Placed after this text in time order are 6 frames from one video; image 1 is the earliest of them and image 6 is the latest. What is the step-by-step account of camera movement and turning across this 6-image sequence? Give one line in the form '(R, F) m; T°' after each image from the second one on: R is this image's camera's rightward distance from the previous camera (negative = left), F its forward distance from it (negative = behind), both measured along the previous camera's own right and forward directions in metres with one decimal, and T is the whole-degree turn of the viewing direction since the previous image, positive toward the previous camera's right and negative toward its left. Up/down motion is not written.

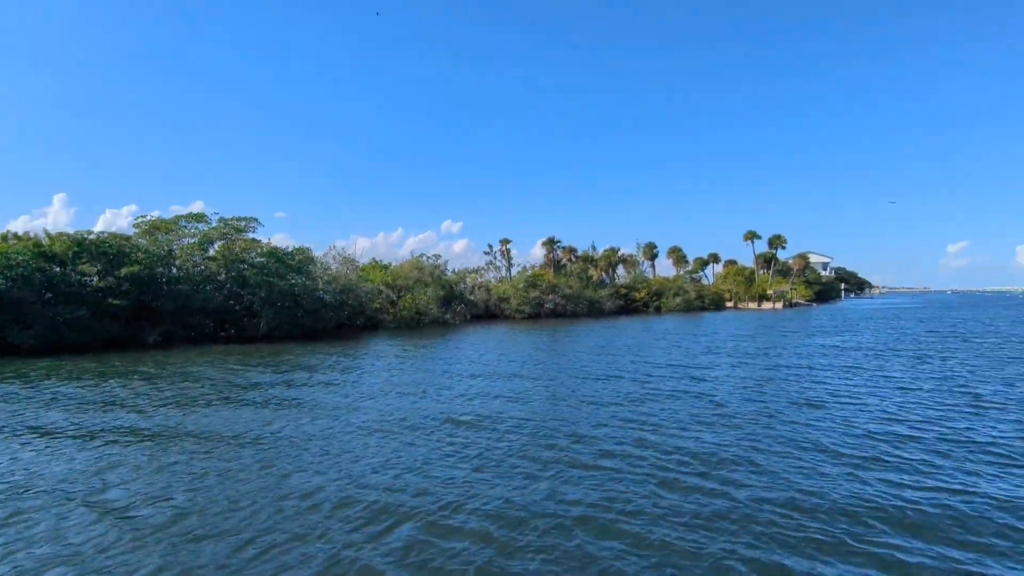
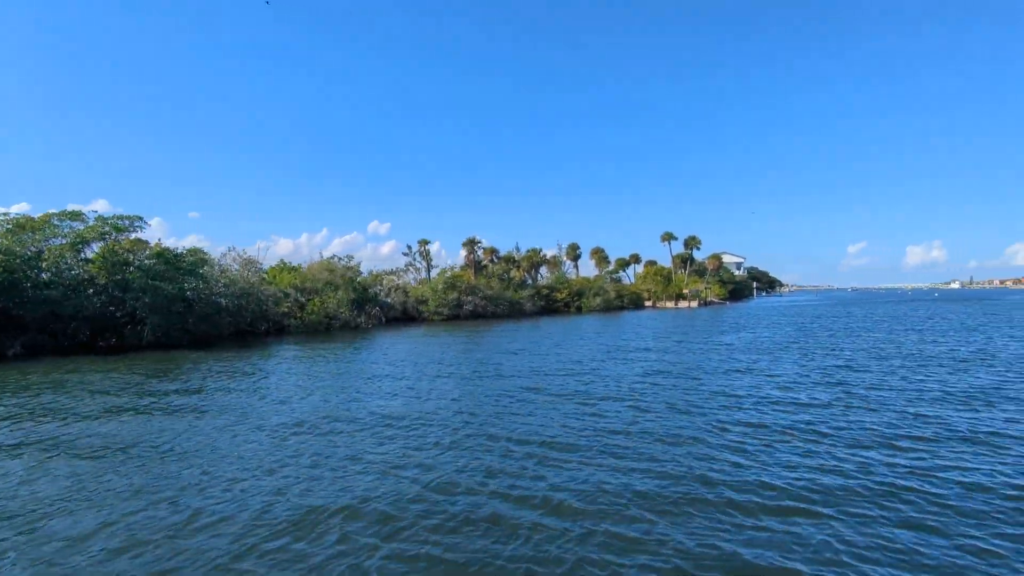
(+1.0, +0.6) m; +7°
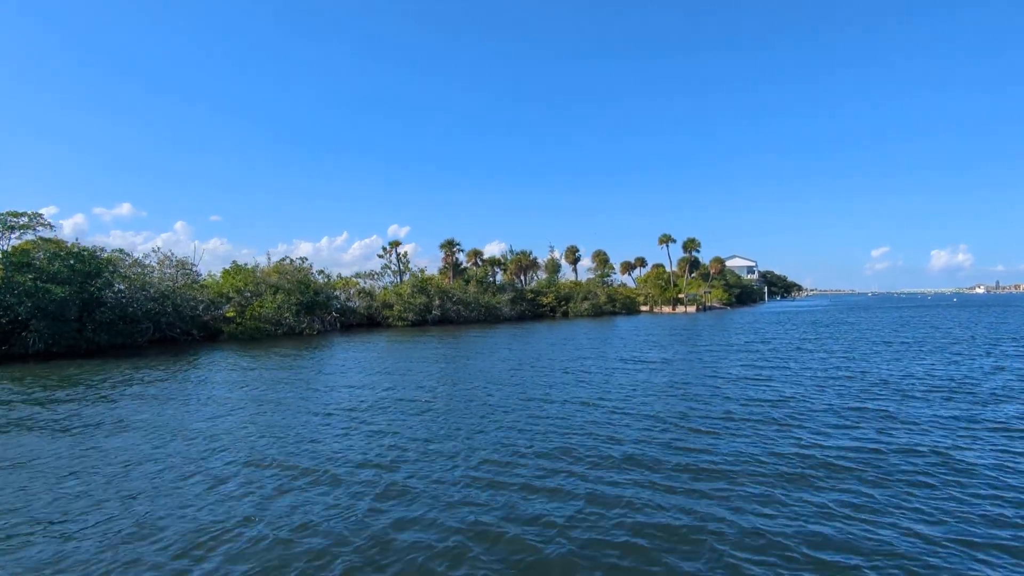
(+4.0, +3.0) m; -2°
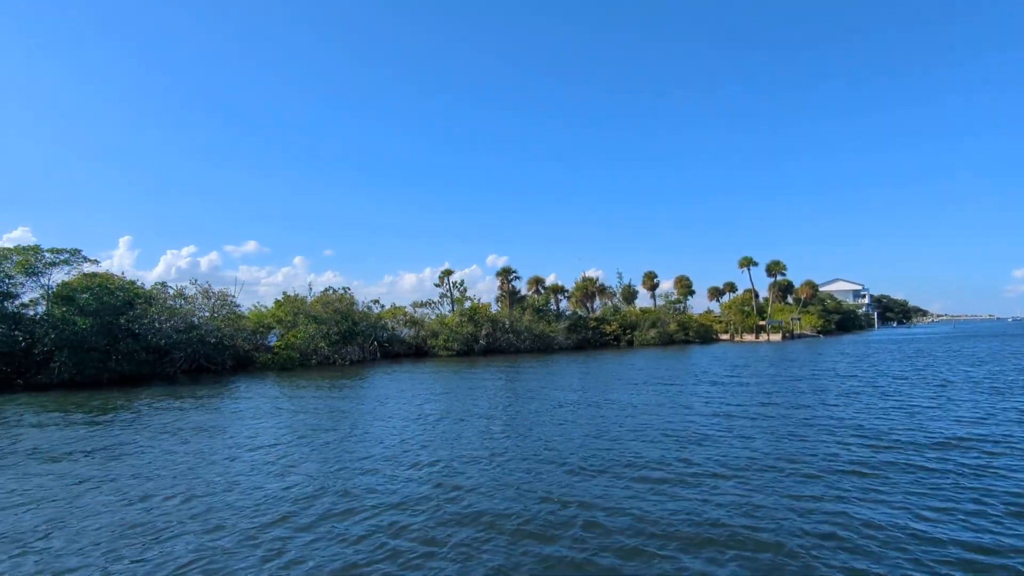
(+3.9, +2.1) m; -9°
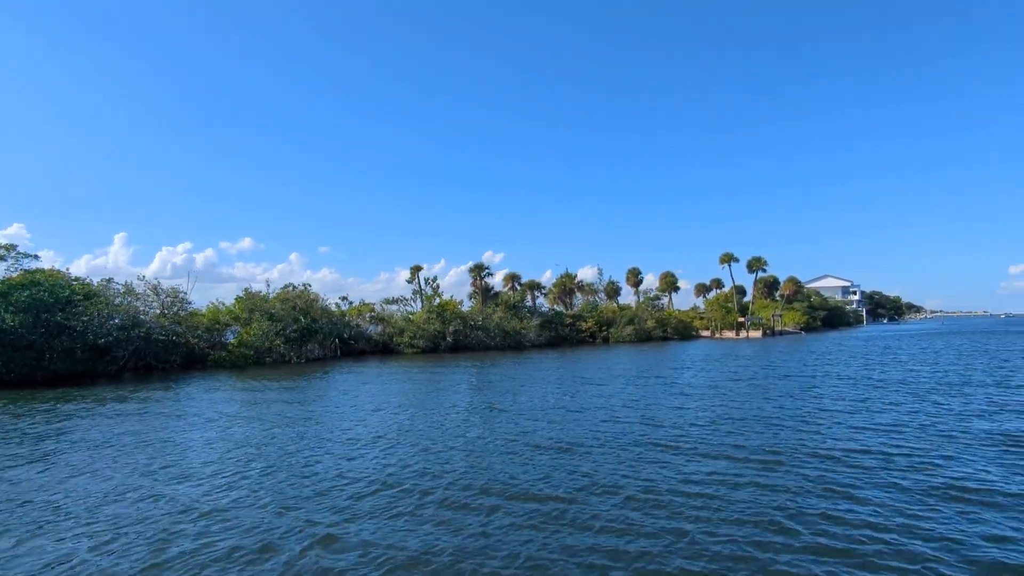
(+2.3, +0.7) m; 0°
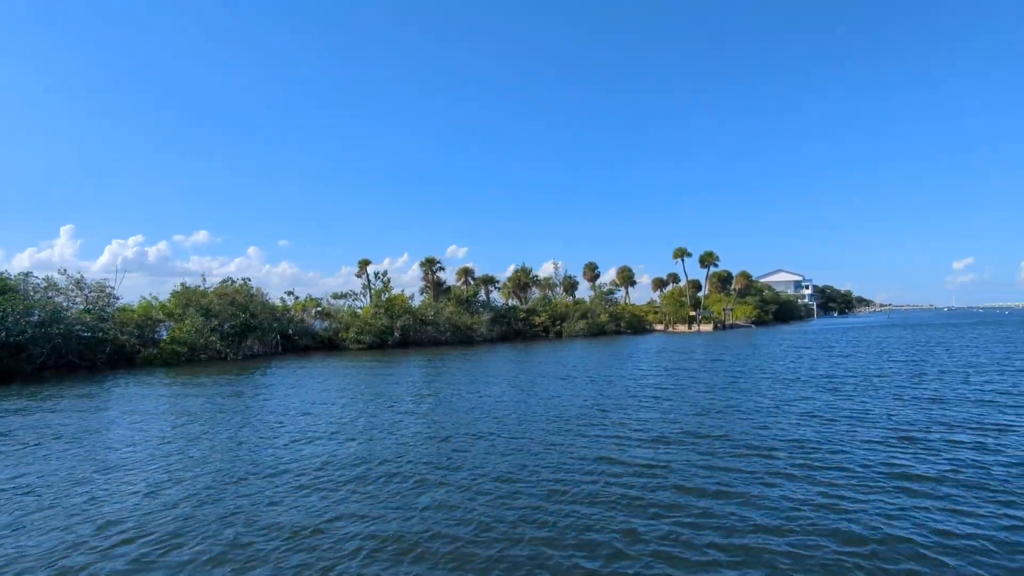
(+1.2, +0.5) m; +3°
